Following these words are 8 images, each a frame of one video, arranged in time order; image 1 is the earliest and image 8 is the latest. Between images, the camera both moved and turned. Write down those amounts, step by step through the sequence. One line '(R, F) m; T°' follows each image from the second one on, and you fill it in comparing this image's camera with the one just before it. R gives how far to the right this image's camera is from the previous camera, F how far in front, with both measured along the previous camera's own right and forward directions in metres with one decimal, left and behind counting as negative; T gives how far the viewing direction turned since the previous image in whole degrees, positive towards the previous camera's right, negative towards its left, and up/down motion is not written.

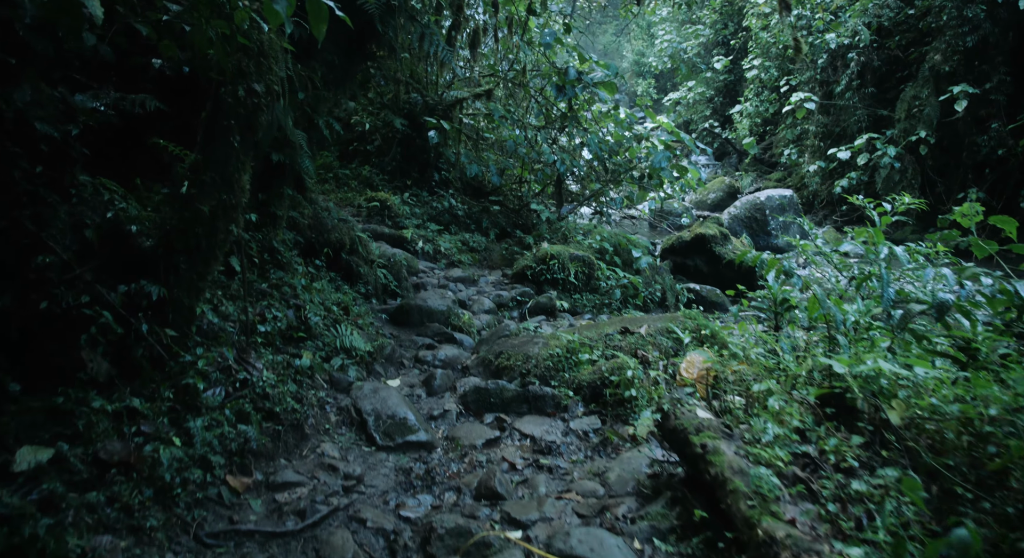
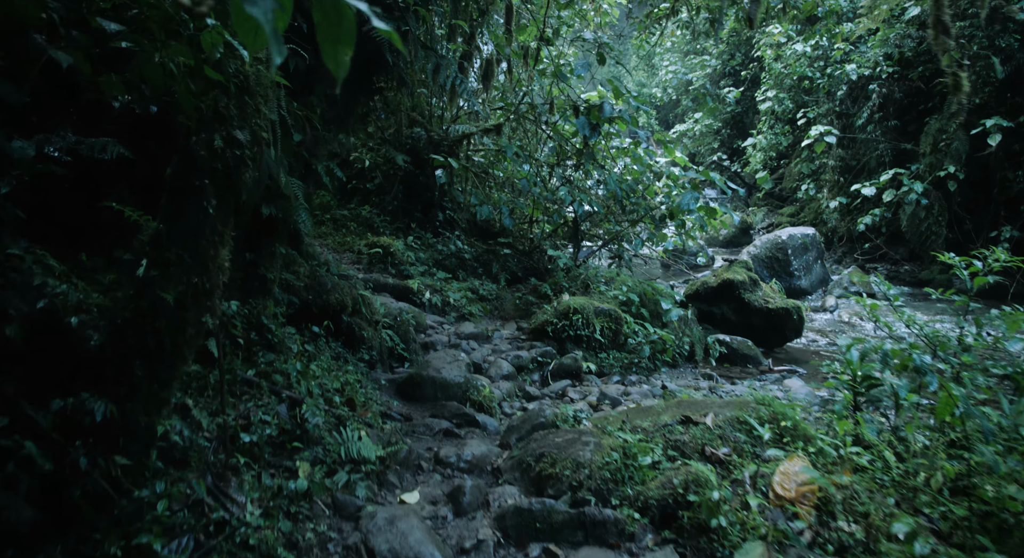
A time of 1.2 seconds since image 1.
(-0.2, +0.6) m; +1°
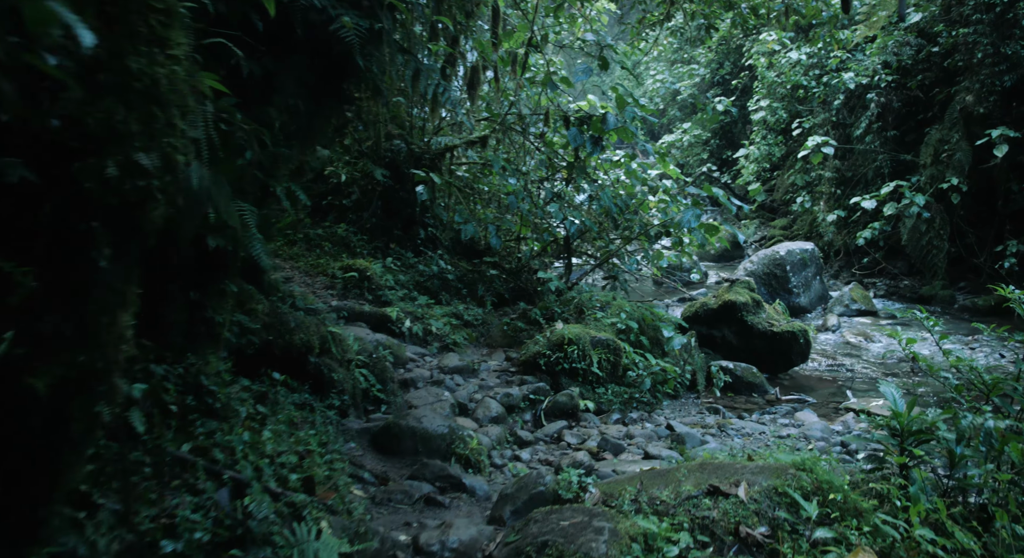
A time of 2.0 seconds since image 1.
(0.0, +0.5) m; +1°
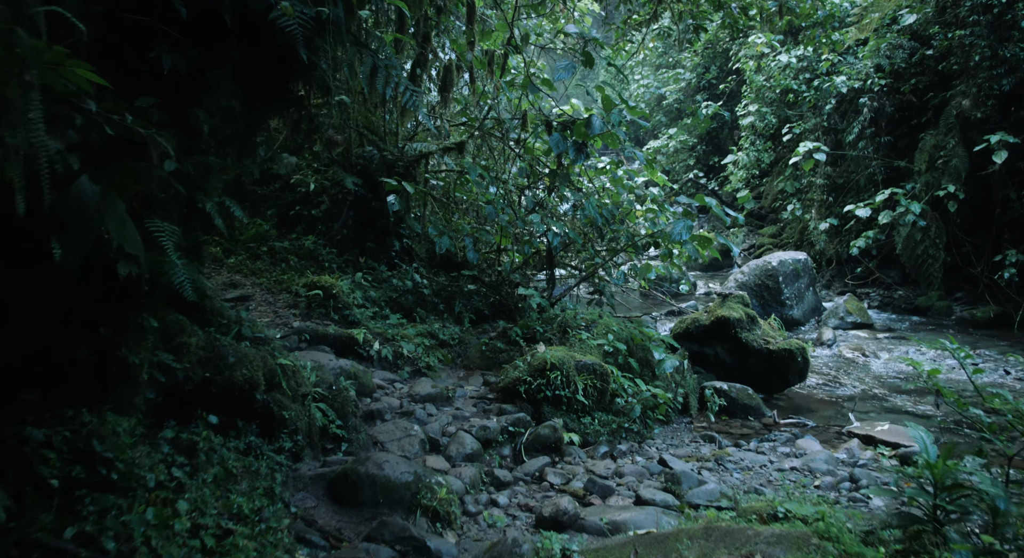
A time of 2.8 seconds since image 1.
(0.0, +0.4) m; +1°
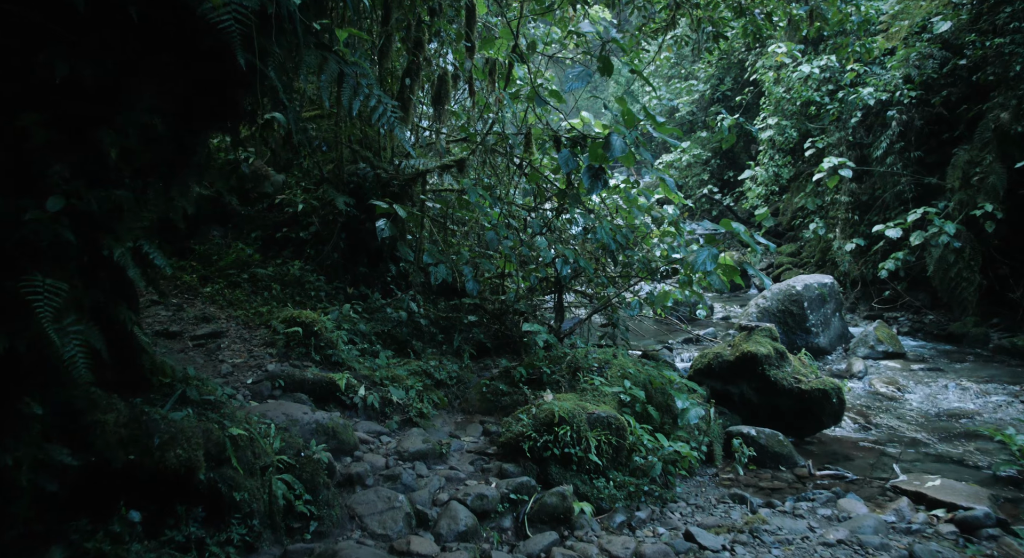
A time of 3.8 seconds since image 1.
(0.0, +0.6) m; -1°
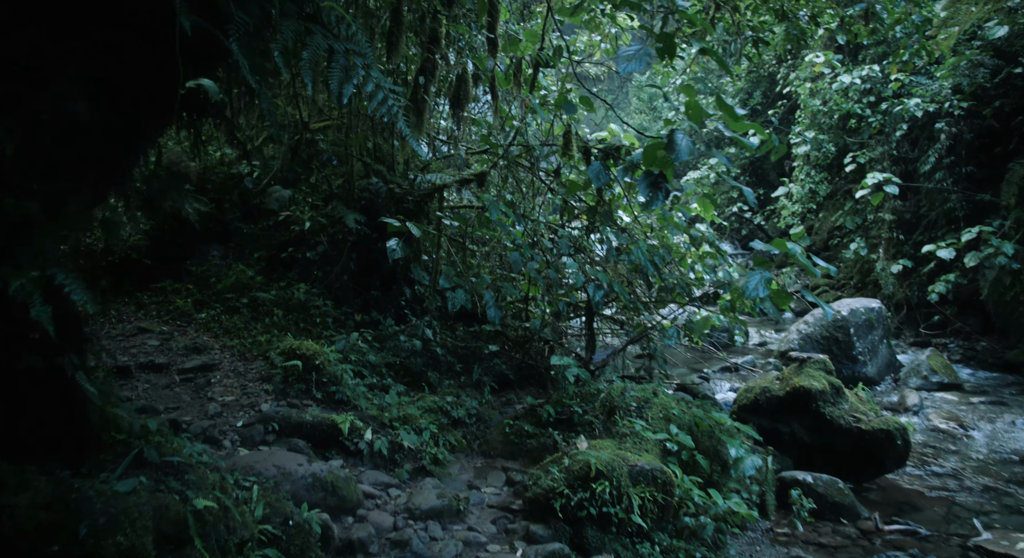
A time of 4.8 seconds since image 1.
(-0.1, +0.5) m; -1°
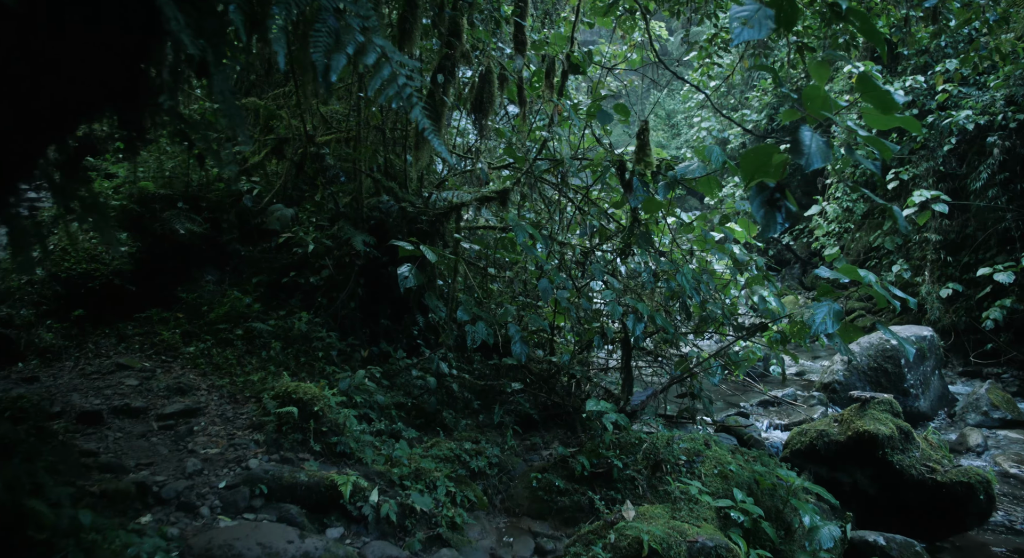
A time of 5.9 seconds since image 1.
(-0.1, +0.6) m; -1°
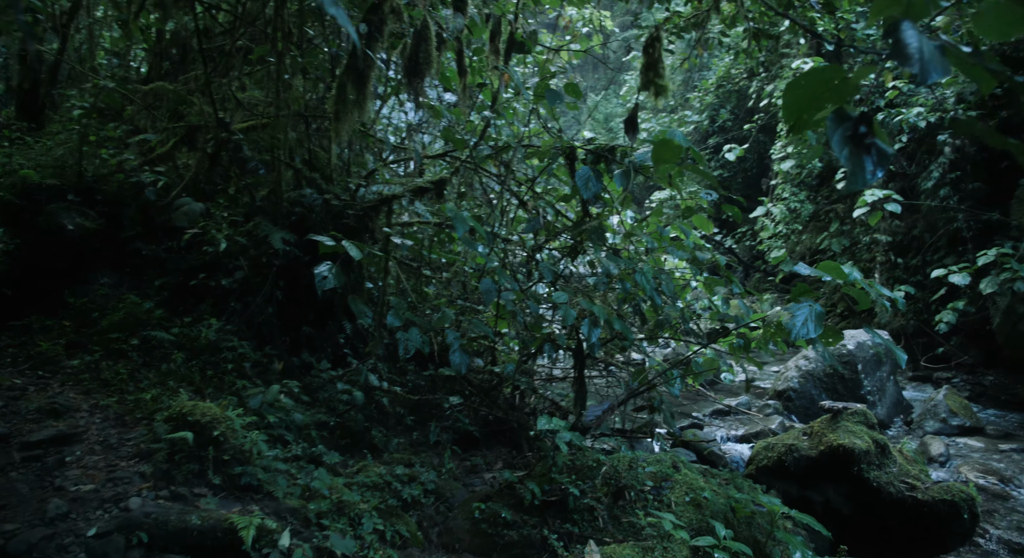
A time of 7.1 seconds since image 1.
(0.0, +0.5) m; +4°
